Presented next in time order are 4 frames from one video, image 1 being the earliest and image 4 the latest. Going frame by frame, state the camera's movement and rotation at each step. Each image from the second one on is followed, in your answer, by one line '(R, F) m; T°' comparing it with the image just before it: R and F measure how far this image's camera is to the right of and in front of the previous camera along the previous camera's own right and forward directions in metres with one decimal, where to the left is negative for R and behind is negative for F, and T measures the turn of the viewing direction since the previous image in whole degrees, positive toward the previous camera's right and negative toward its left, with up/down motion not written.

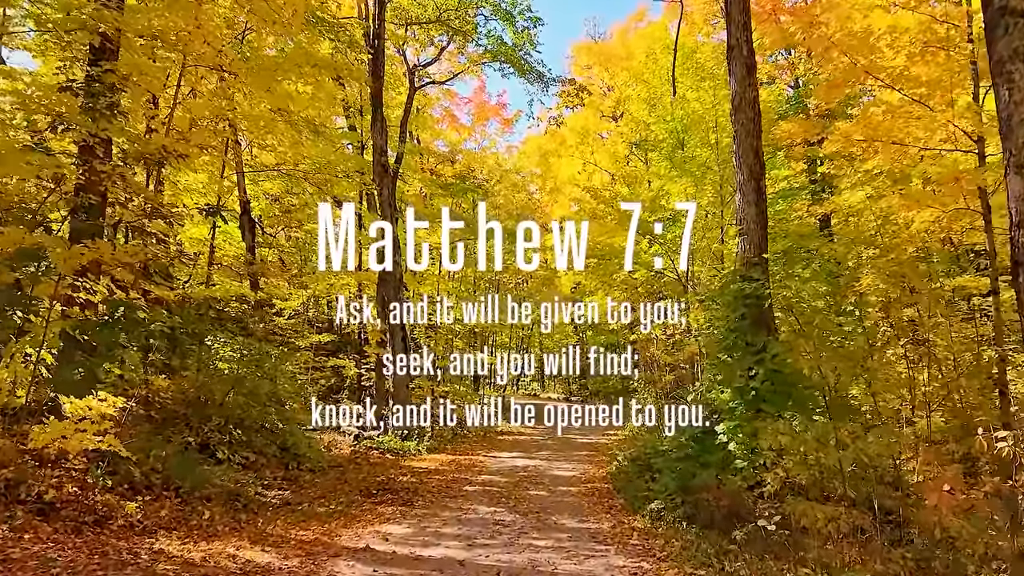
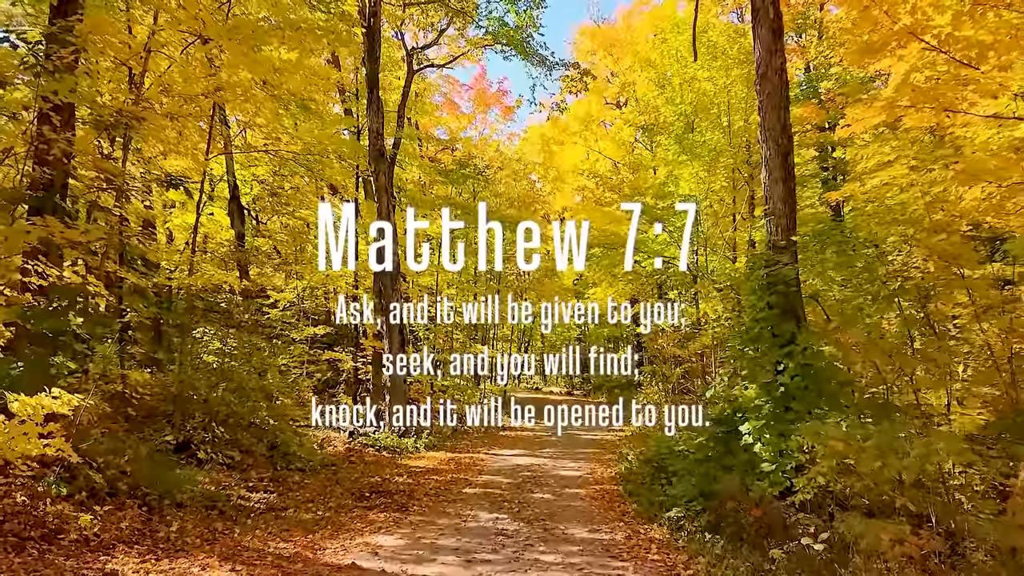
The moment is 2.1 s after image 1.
(0.0, +0.6) m; 0°
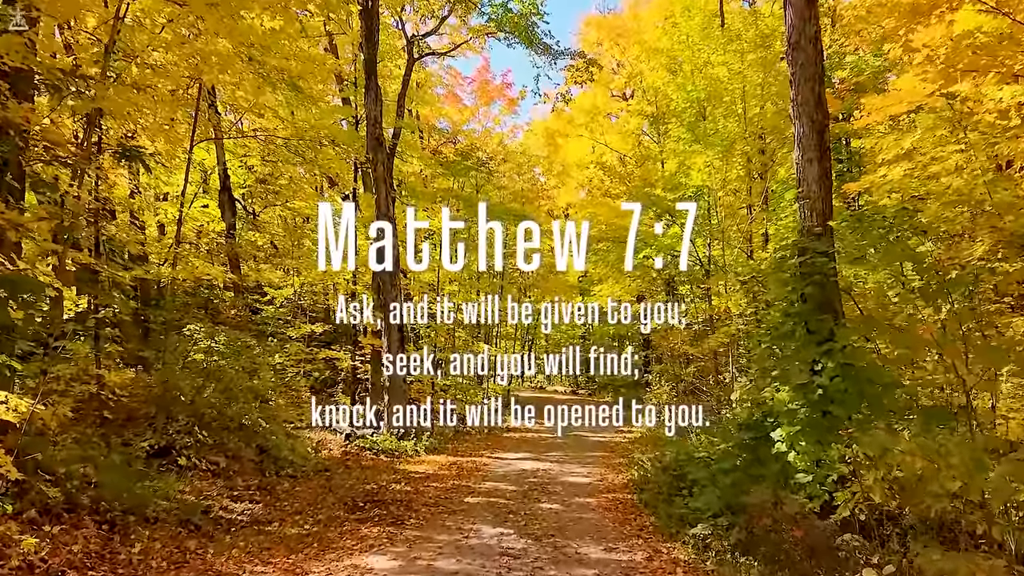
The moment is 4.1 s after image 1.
(0.0, +0.6) m; 0°
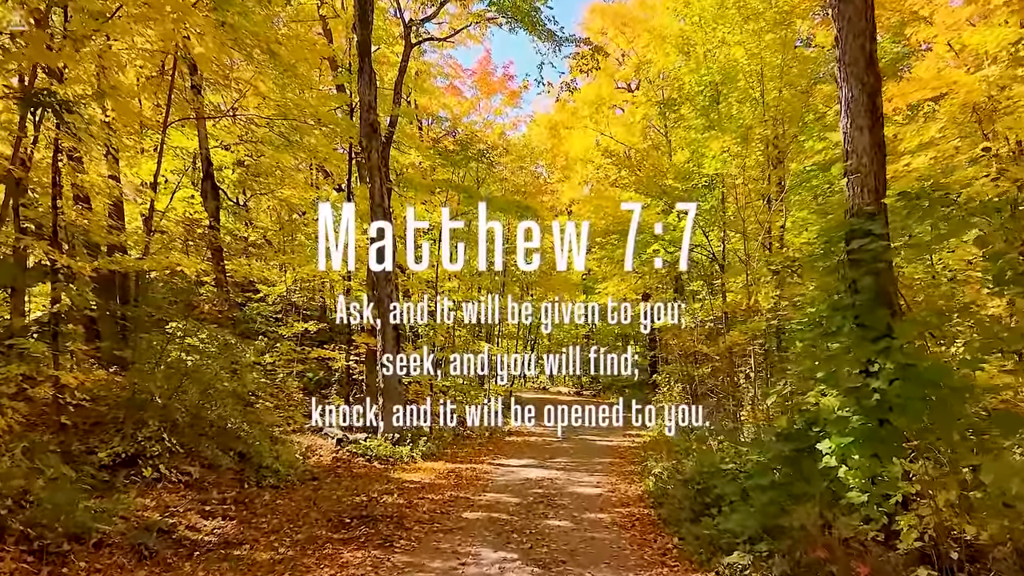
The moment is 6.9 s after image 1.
(0.0, +0.8) m; 0°
